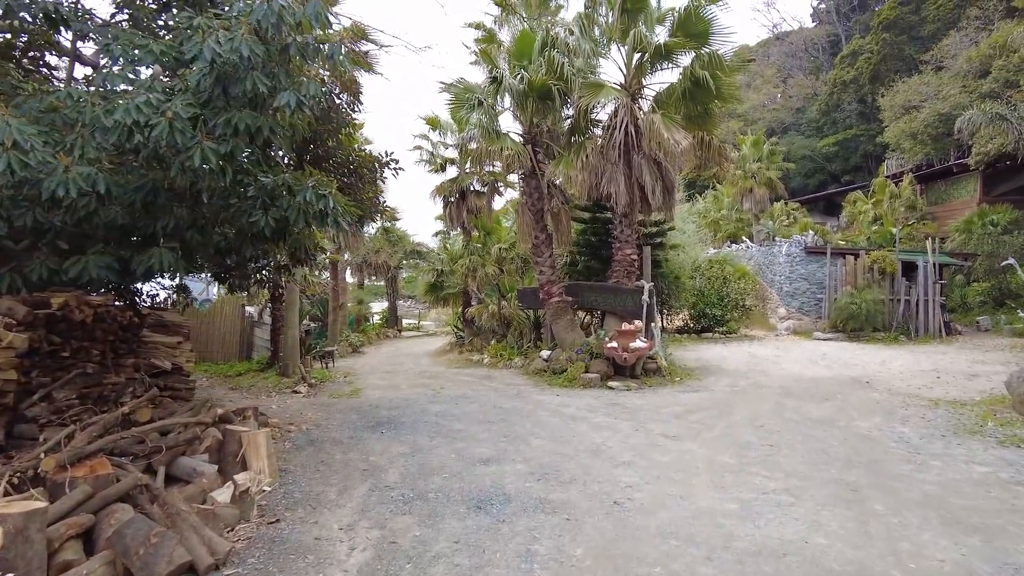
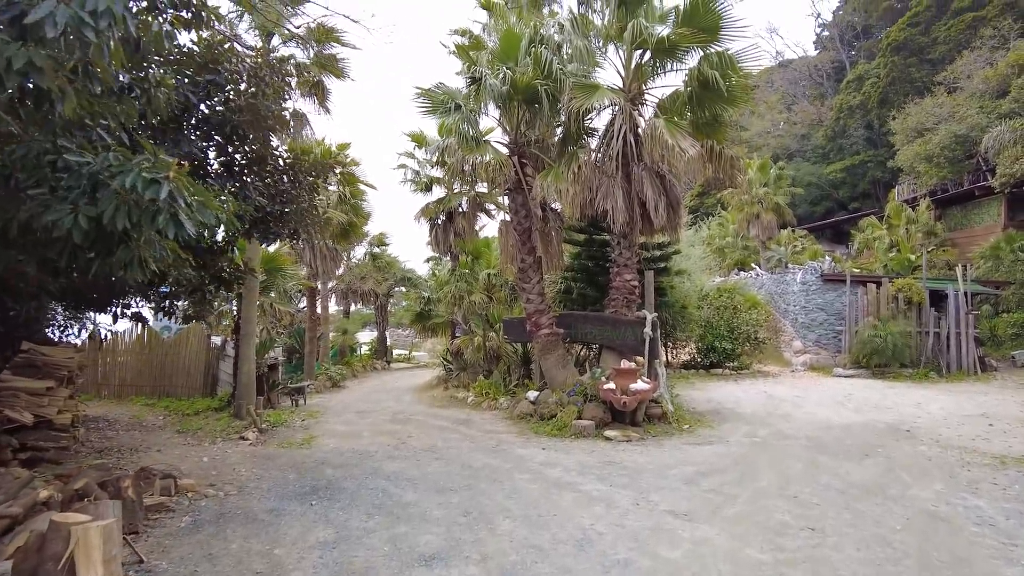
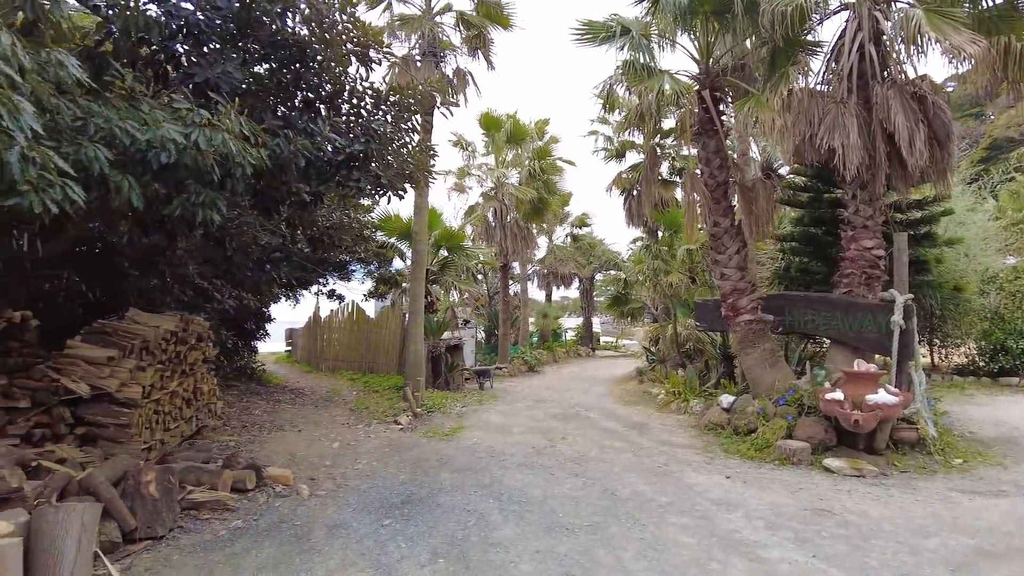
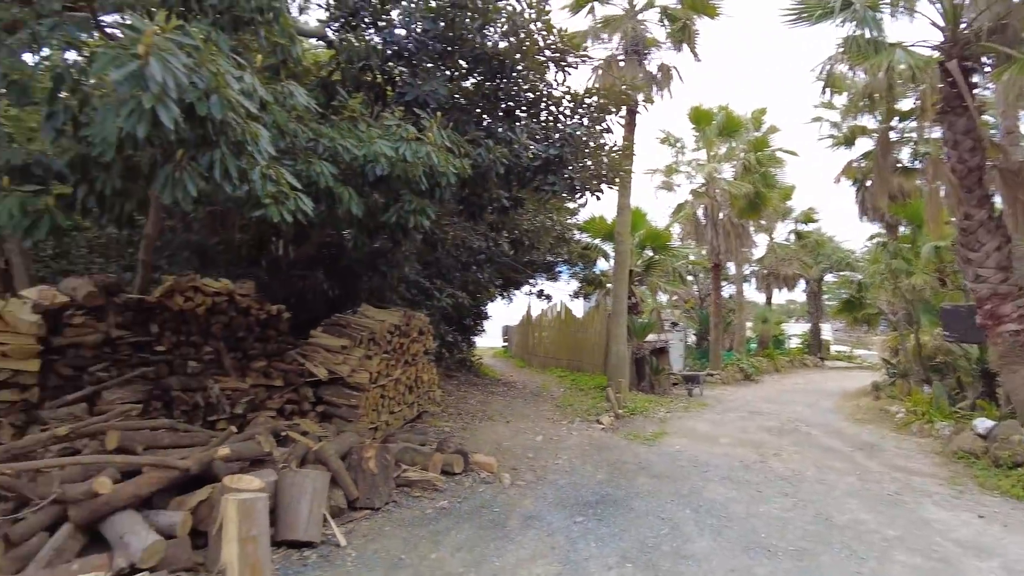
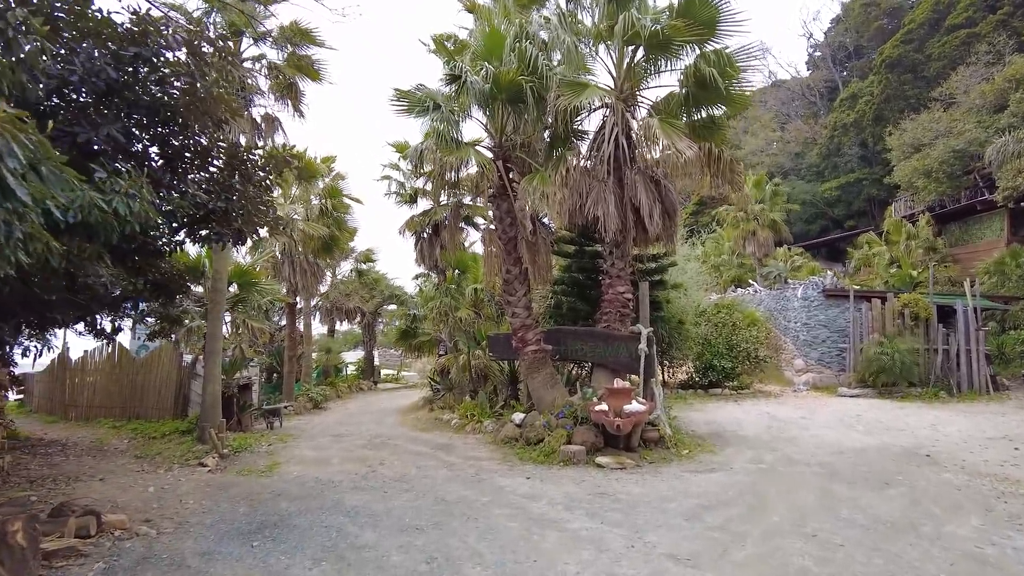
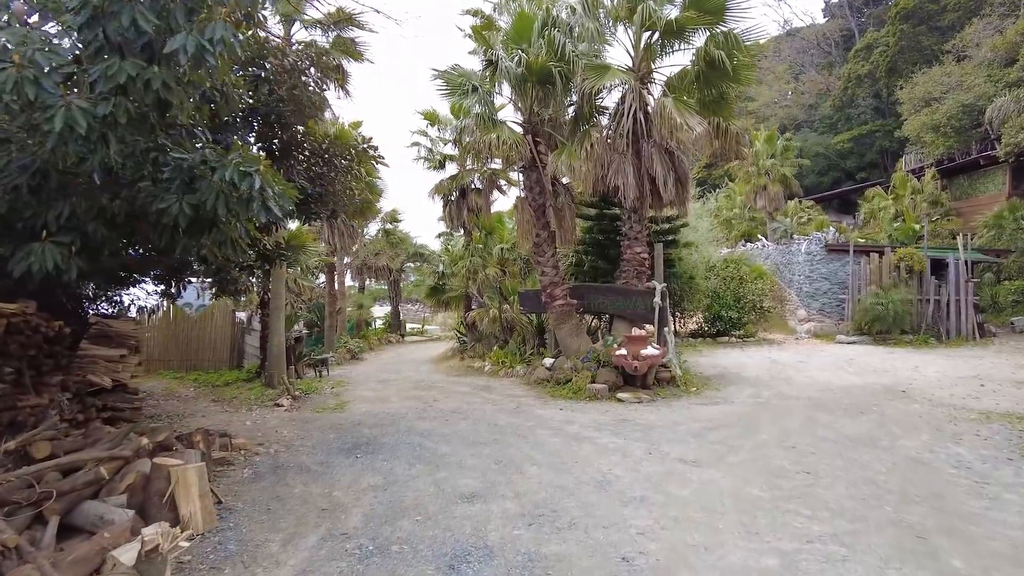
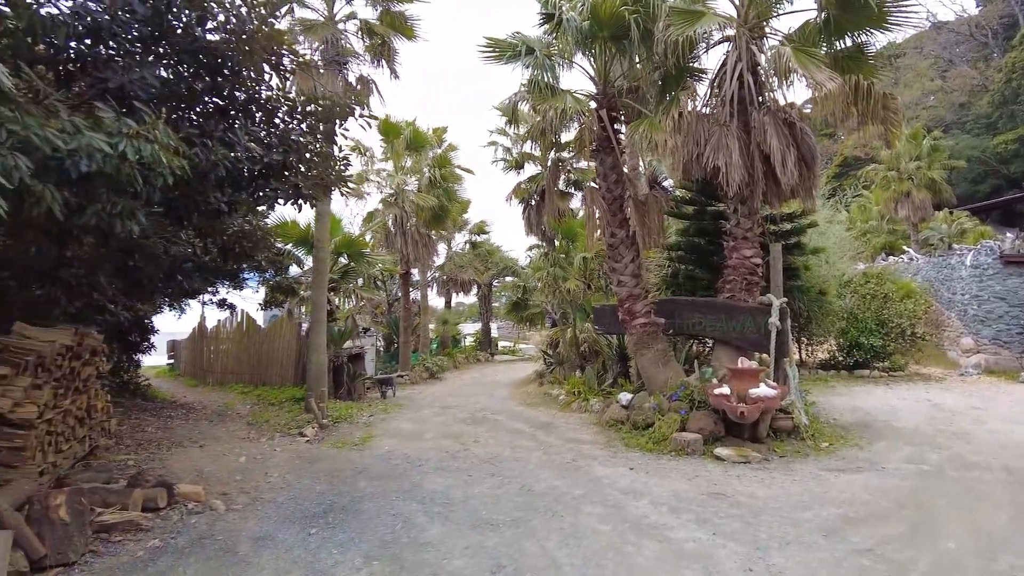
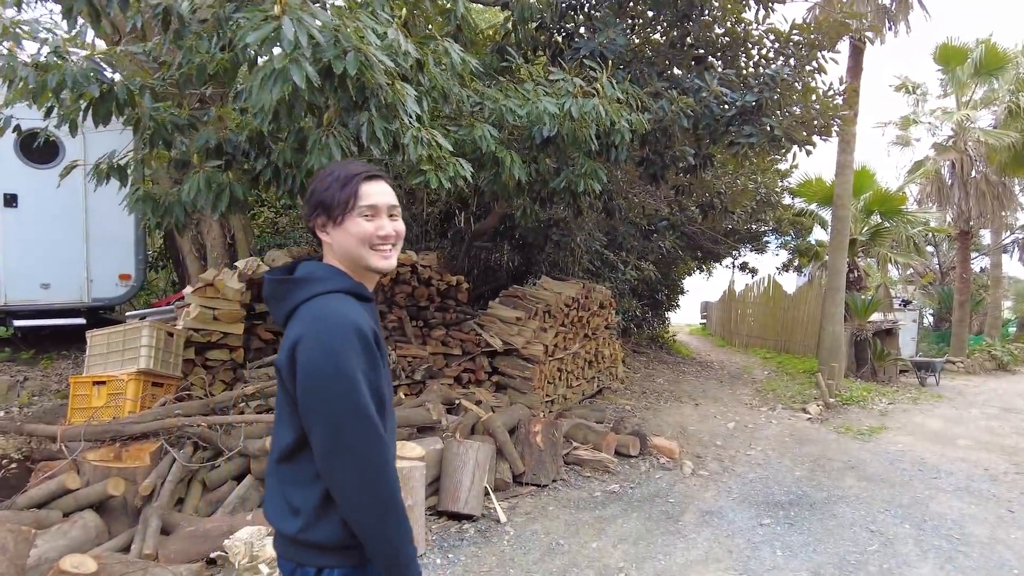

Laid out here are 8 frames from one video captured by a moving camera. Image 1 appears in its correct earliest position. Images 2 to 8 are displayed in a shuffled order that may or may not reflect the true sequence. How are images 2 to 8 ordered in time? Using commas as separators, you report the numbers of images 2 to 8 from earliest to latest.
6, 2, 5, 7, 3, 4, 8
